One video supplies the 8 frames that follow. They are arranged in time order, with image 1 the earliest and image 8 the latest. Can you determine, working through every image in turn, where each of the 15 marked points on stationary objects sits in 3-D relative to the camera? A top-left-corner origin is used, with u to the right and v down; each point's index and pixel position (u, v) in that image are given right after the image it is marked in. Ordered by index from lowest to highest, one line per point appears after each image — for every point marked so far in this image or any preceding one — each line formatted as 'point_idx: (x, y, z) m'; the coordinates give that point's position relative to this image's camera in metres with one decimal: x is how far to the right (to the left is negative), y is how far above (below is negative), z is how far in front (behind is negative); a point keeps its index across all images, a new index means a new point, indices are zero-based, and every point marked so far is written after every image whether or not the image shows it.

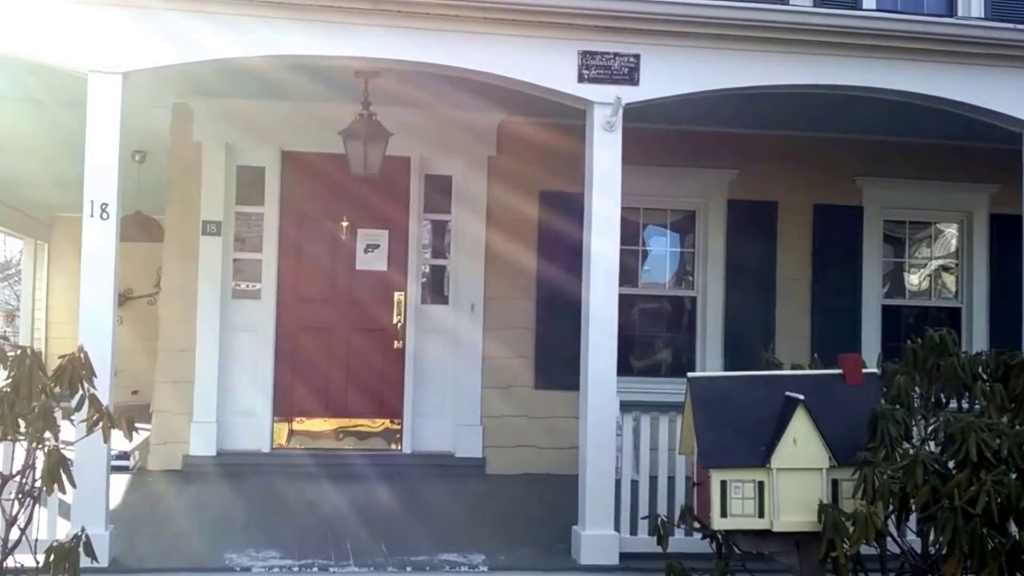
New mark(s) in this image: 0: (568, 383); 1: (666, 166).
0: (+0.3, -0.6, +6.6) m
1: (+0.9, +0.7, +6.8) m
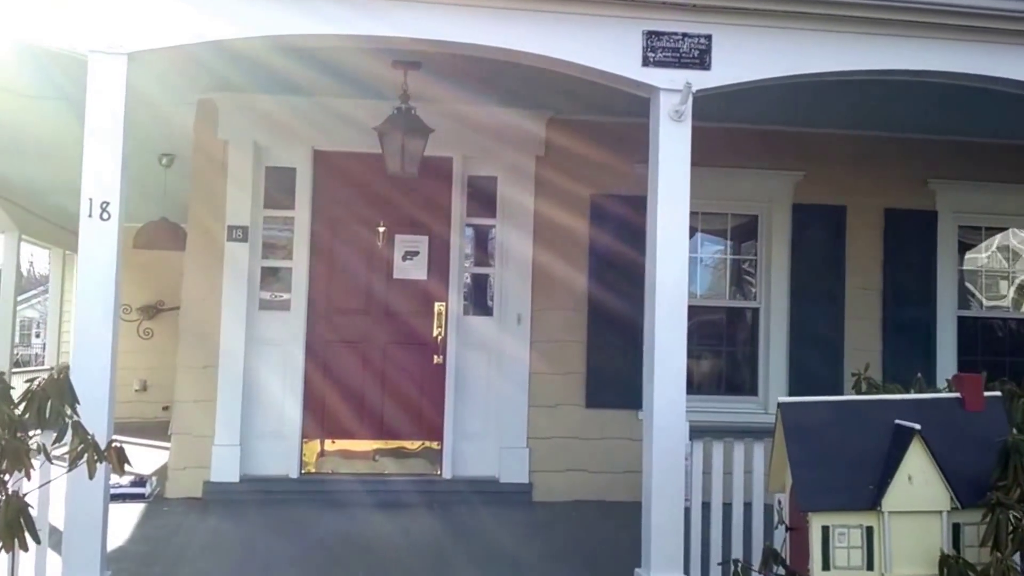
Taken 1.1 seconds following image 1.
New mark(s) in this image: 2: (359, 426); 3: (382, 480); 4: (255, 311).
0: (+0.6, -0.6, +6.1) m
1: (+1.2, +0.7, +6.3) m
2: (-0.8, -0.7, +5.9) m
3: (-0.7, -1.0, +5.8) m
4: (-1.4, -0.1, +5.8) m
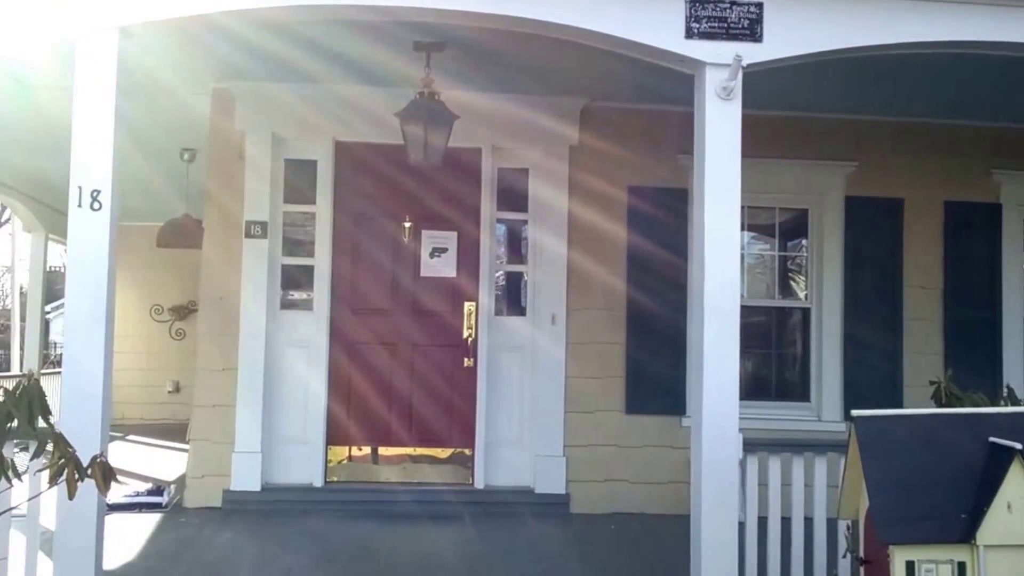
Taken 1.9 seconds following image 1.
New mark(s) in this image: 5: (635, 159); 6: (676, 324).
0: (+0.8, -0.6, +5.8) m
1: (+1.4, +0.7, +5.9) m
2: (-0.6, -0.7, +5.6) m
3: (-0.5, -1.0, +5.5) m
4: (-1.2, -0.1, +5.5) m
5: (+0.7, +0.7, +5.8) m
6: (+0.9, -0.2, +5.8) m
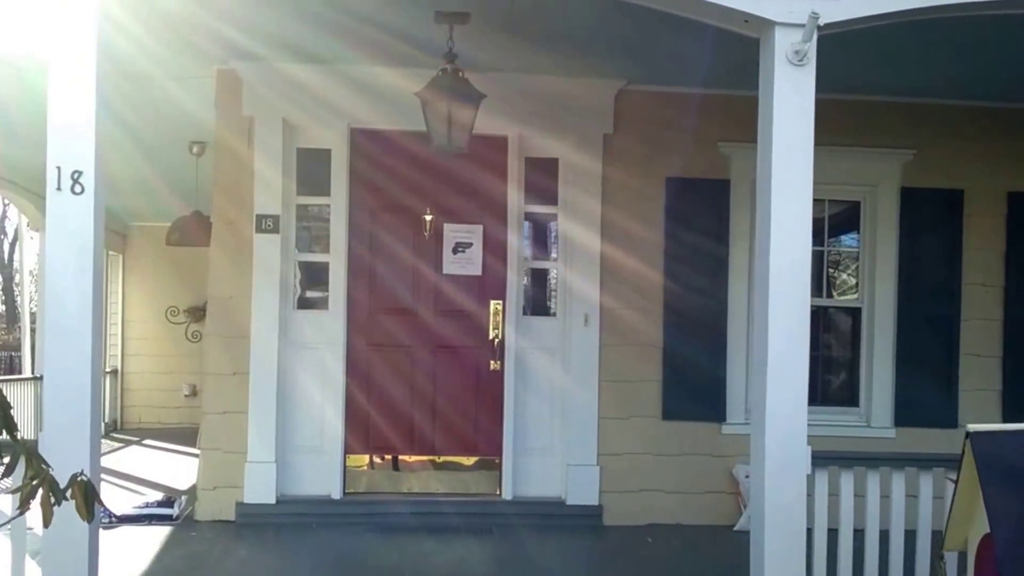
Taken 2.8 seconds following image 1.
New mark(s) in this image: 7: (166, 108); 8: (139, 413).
0: (+0.9, -0.6, +5.4) m
1: (+1.5, +0.7, +5.5) m
2: (-0.5, -0.7, +5.3) m
3: (-0.4, -1.0, +5.1) m
4: (-1.0, -0.1, +5.1) m
5: (+0.8, +0.7, +5.4) m
6: (+1.0, -0.2, +5.4) m
7: (-1.8, +1.0, +5.9) m
8: (-3.9, -1.3, +11.4) m
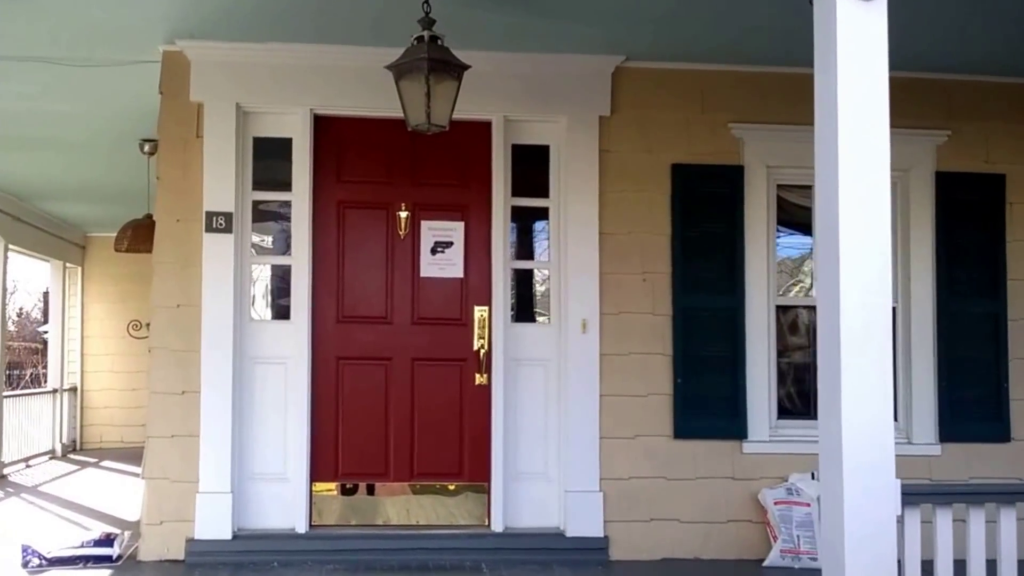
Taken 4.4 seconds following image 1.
0: (+0.9, -0.6, +4.8) m
1: (+1.5, +0.7, +4.9) m
2: (-0.5, -0.7, +4.6) m
3: (-0.4, -1.0, +4.5) m
4: (-1.1, -0.1, +4.5) m
5: (+0.7, +0.7, +4.8) m
6: (+1.0, -0.2, +4.8) m
7: (-1.9, +0.9, +5.2) m
8: (-4.0, -1.4, +10.7) m
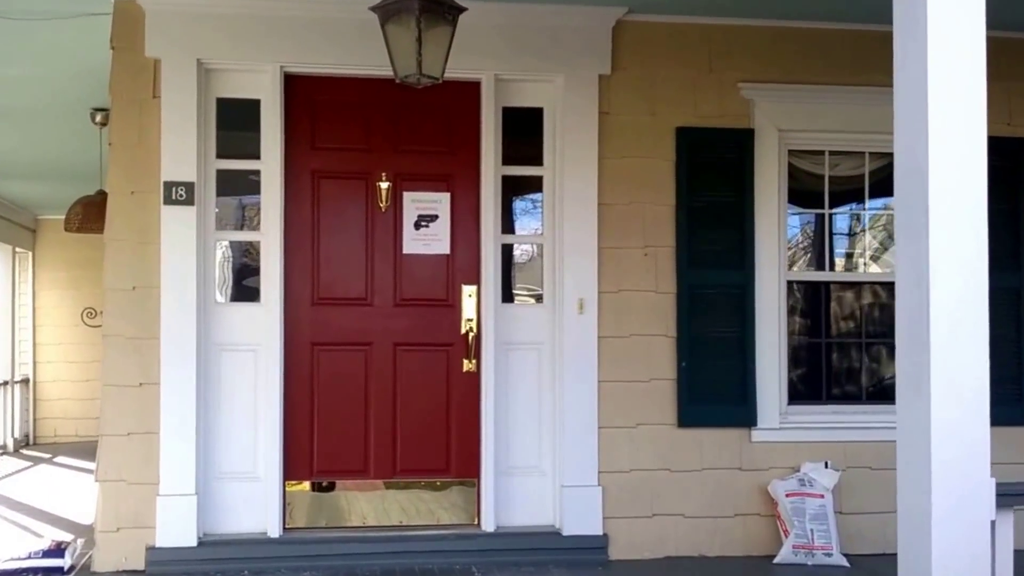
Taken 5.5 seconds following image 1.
0: (+0.9, -0.5, +4.4) m
1: (+1.4, +0.8, +4.5) m
2: (-0.6, -0.7, +4.2) m
3: (-0.4, -0.9, +4.1) m
4: (-1.1, -0.1, +4.1) m
5: (+0.7, +0.8, +4.4) m
6: (+0.9, -0.1, +4.5) m
7: (-2.0, +1.0, +4.8) m
8: (-4.2, -1.3, +10.2) m
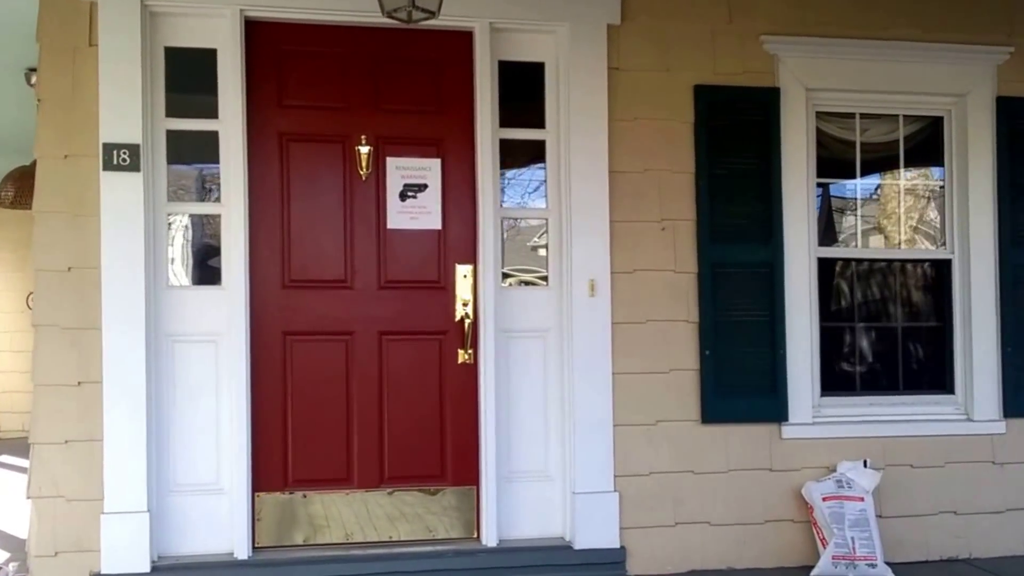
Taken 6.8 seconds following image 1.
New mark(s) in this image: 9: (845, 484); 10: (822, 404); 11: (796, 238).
0: (+0.9, -0.4, +3.9) m
1: (+1.4, +0.9, +4.0) m
2: (-0.5, -0.6, +3.7) m
3: (-0.4, -0.9, +3.5) m
4: (-1.1, 0.0, +3.5) m
5: (+0.7, +0.9, +3.9) m
6: (+0.9, 0.0, +4.0) m
7: (-2.0, +1.0, +4.2) m
8: (-4.3, -1.3, +9.6) m
9: (+1.2, -0.7, +3.9) m
10: (+1.2, -0.4, +4.1) m
11: (+1.0, +0.2, +4.0) m
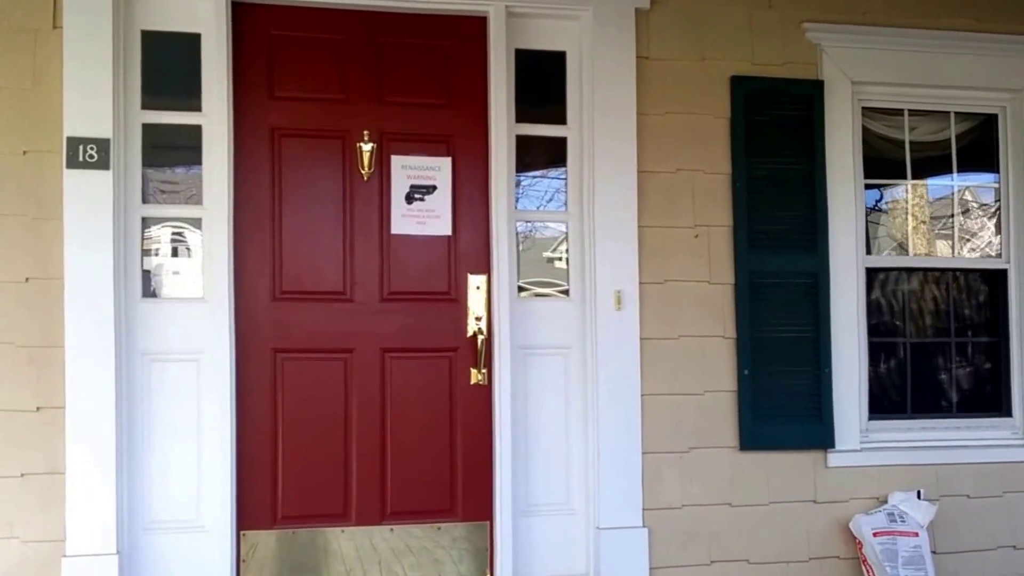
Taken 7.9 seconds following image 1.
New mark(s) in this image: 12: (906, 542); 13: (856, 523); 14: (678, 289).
0: (+0.9, -0.5, +3.5) m
1: (+1.5, +0.9, +3.7) m
2: (-0.5, -0.6, +3.3) m
3: (-0.3, -0.9, +3.2) m
4: (-1.1, 0.0, +3.1) m
5: (+0.7, +0.8, +3.6) m
6: (+1.0, 0.0, +3.6) m
7: (-1.9, +1.0, +3.8) m
8: (-4.2, -1.4, +9.2) m
9: (+1.2, -0.7, +3.5) m
10: (+1.2, -0.5, +3.7) m
11: (+1.1, +0.1, +3.7) m
12: (+1.3, -0.8, +3.5) m
13: (+1.1, -0.8, +3.6) m
14: (+0.5, 0.0, +3.5) m
